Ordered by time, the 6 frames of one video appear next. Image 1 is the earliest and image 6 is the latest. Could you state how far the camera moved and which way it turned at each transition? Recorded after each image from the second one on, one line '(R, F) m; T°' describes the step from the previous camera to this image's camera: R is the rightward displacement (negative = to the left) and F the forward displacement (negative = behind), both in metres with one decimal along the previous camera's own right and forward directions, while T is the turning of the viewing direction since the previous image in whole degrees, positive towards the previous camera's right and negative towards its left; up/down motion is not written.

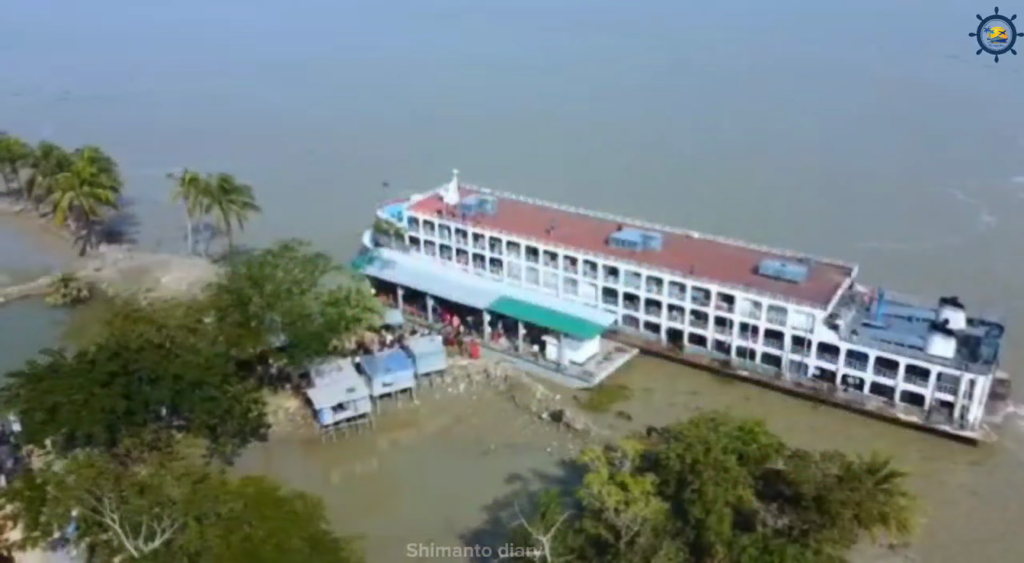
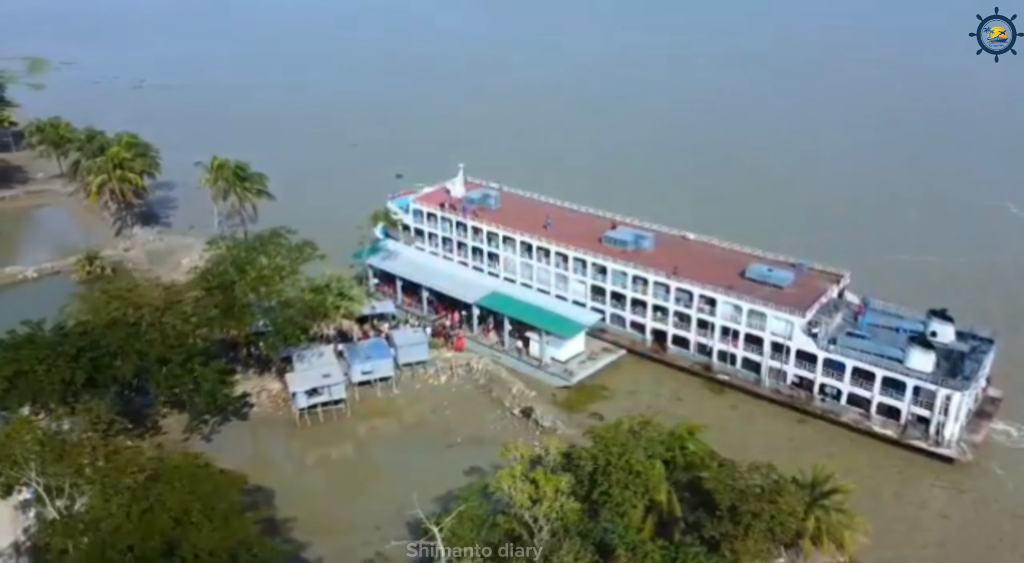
(+5.3, 0.0) m; -5°
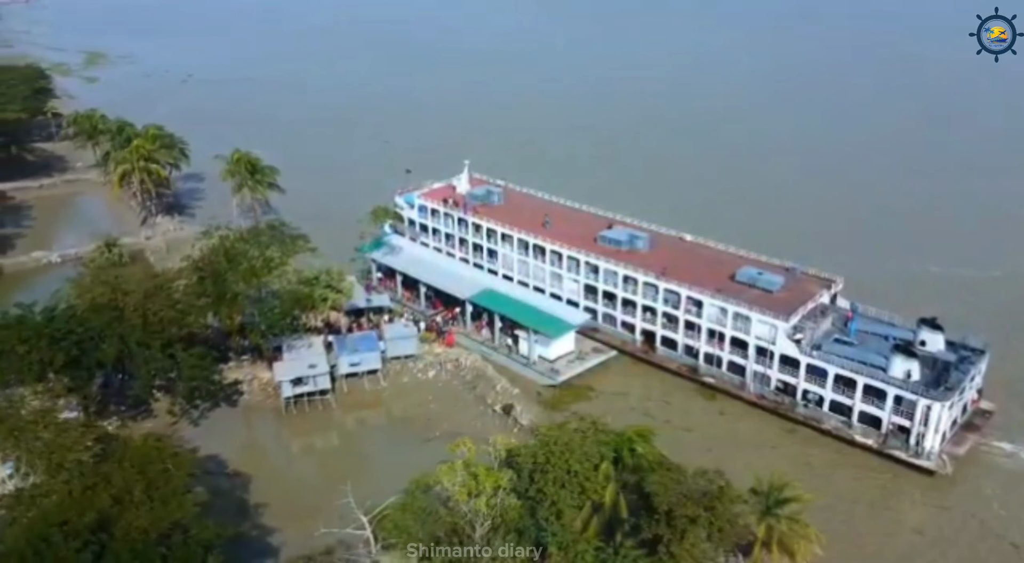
(+3.6, 0.0) m; -3°
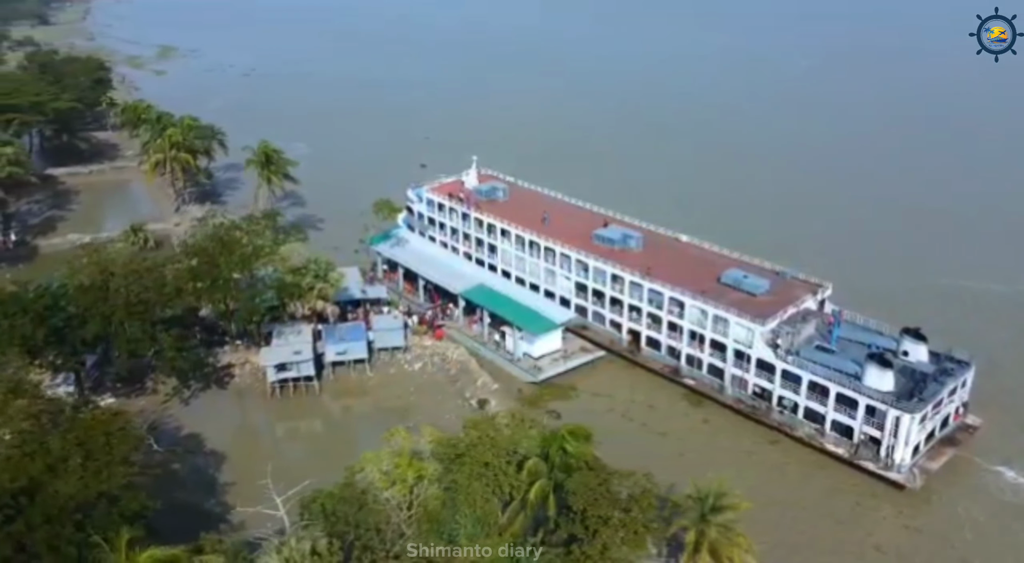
(+4.7, 0.0) m; -4°
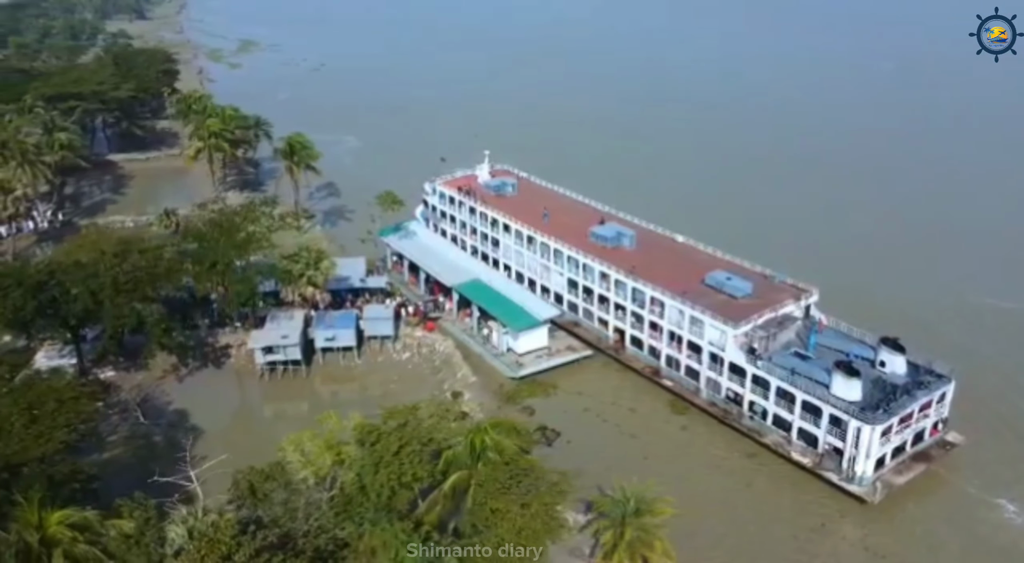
(+5.4, +0.1) m; -5°
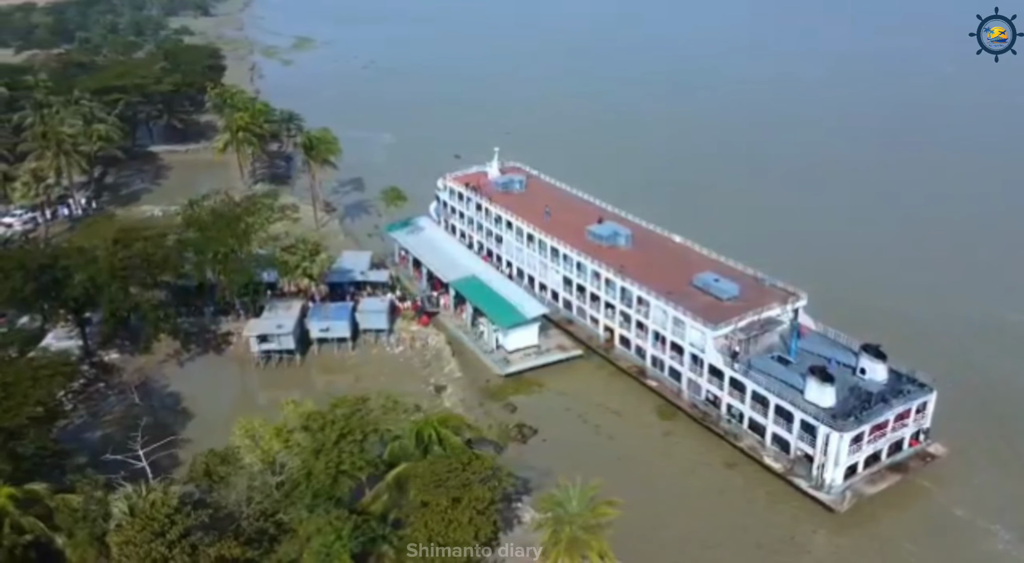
(+3.8, 0.0) m; -4°
